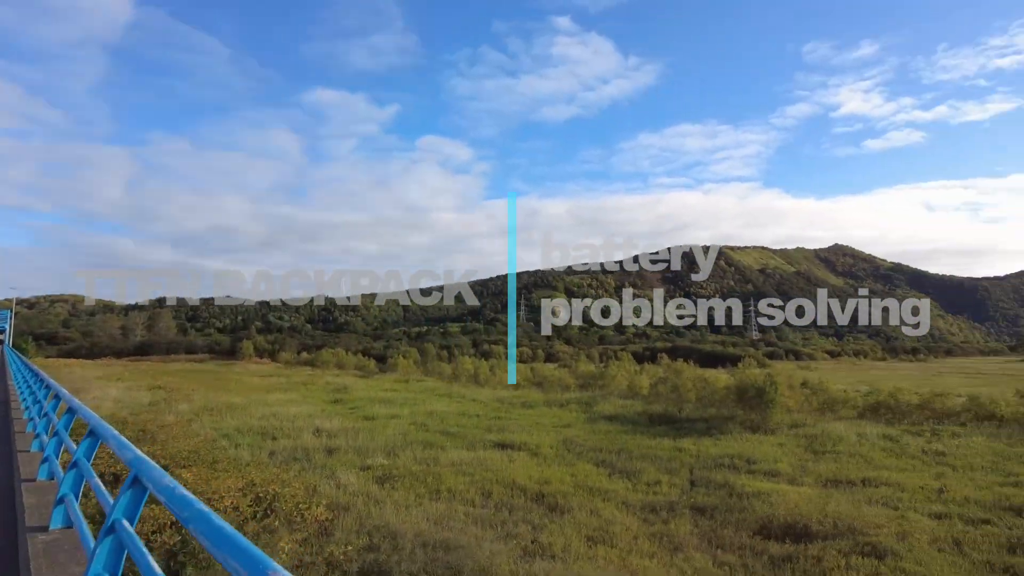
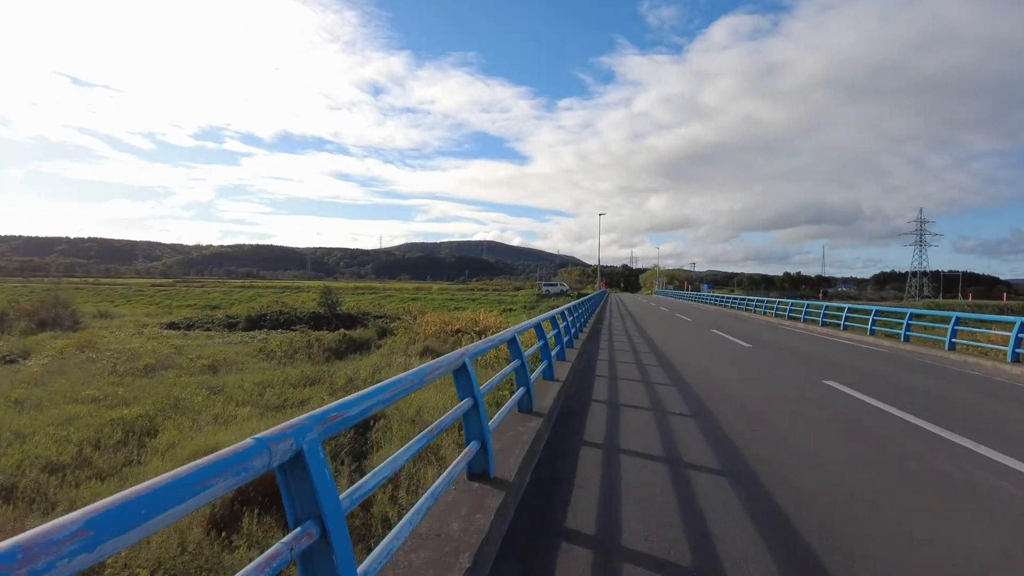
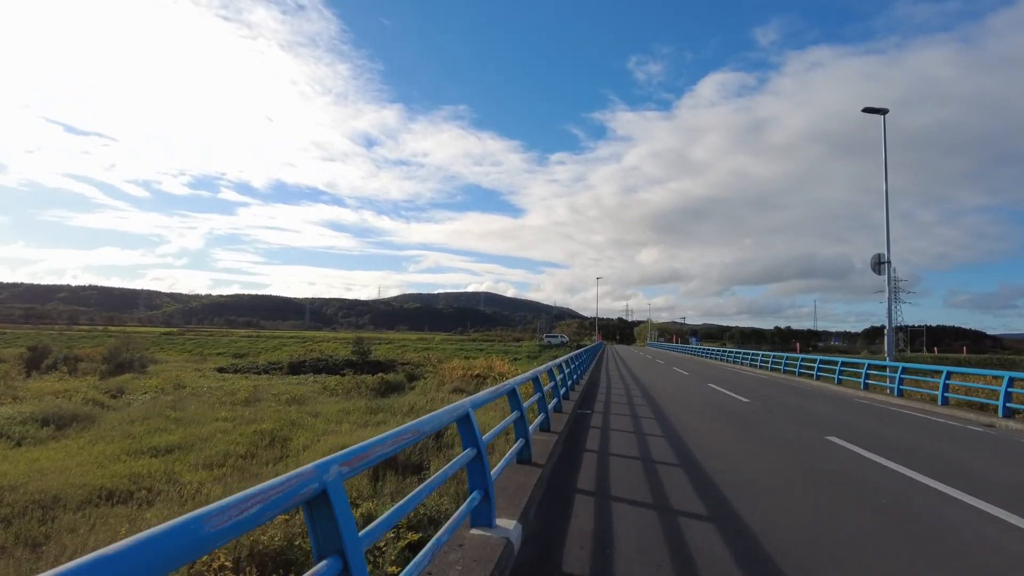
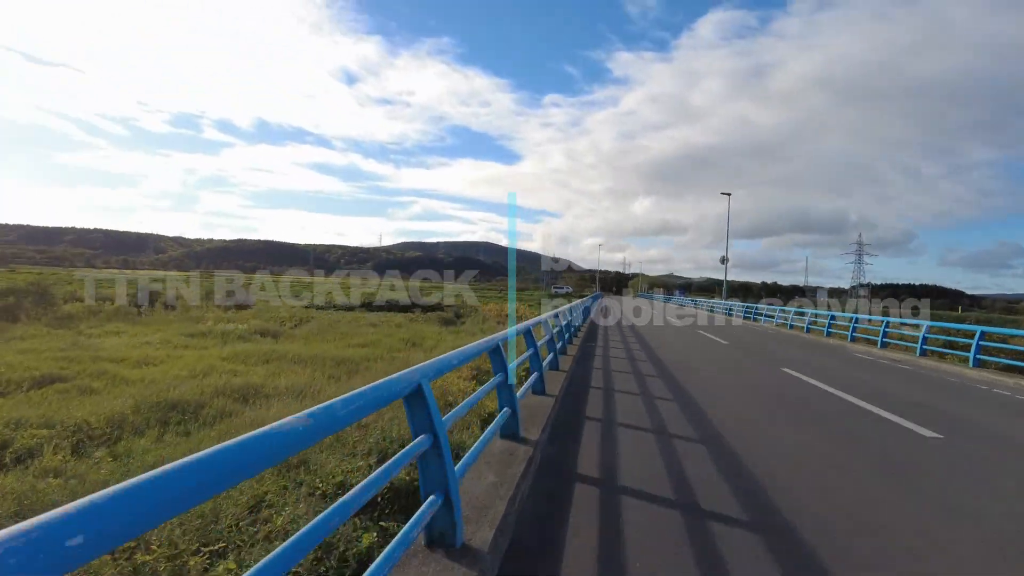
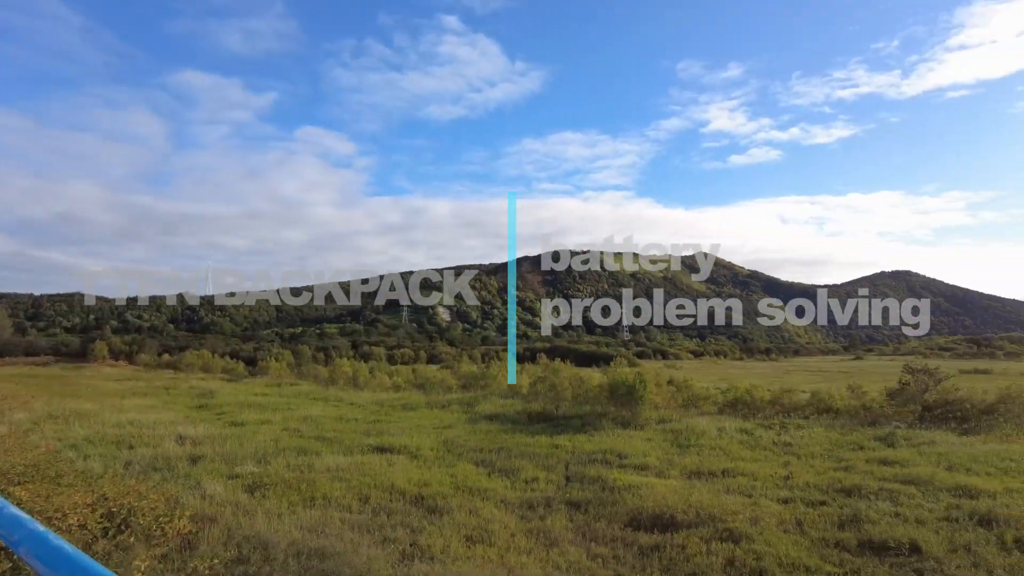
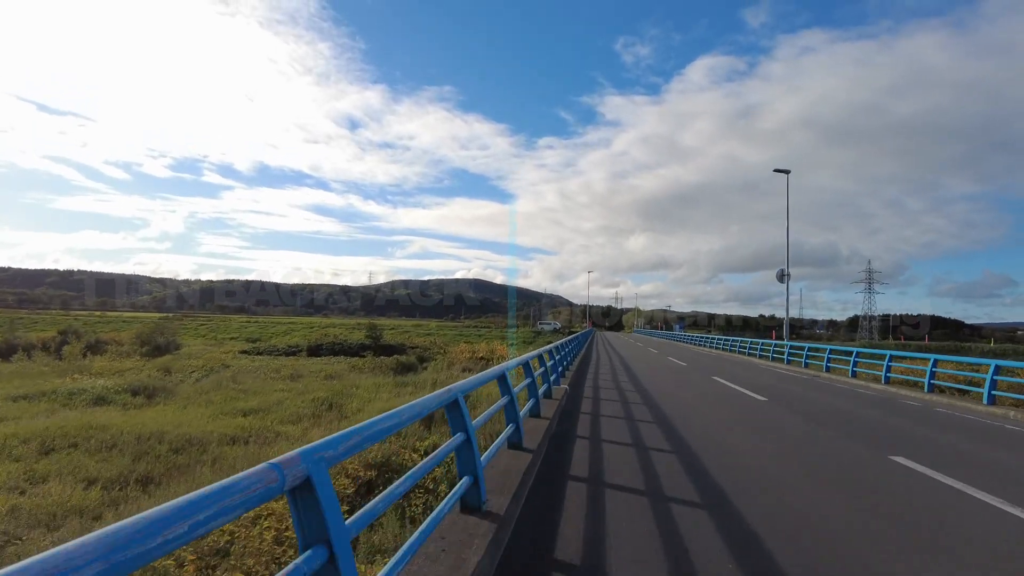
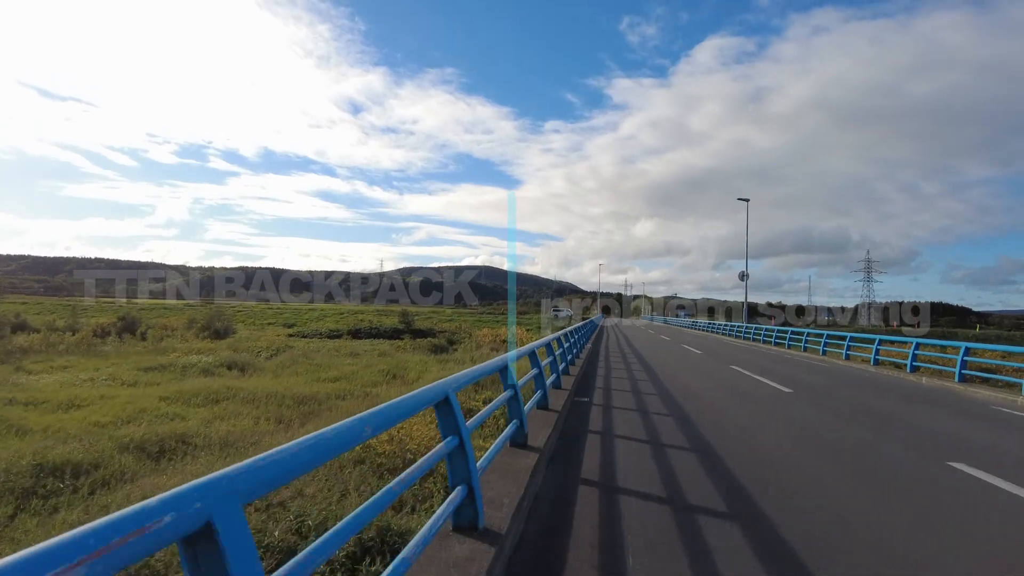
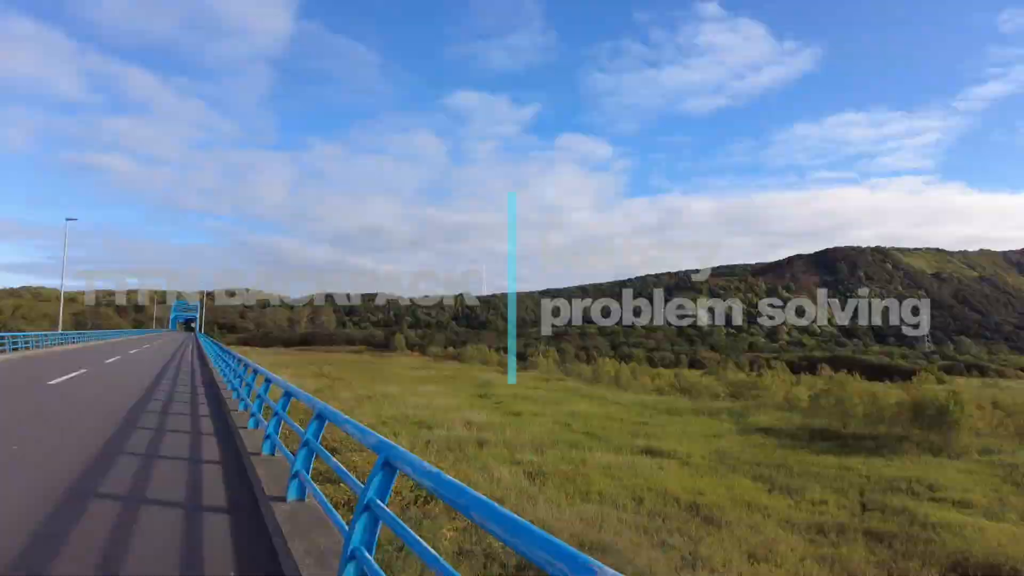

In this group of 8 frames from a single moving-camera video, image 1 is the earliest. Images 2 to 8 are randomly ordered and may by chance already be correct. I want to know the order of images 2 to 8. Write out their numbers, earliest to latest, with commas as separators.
5, 8, 4, 7, 6, 3, 2
